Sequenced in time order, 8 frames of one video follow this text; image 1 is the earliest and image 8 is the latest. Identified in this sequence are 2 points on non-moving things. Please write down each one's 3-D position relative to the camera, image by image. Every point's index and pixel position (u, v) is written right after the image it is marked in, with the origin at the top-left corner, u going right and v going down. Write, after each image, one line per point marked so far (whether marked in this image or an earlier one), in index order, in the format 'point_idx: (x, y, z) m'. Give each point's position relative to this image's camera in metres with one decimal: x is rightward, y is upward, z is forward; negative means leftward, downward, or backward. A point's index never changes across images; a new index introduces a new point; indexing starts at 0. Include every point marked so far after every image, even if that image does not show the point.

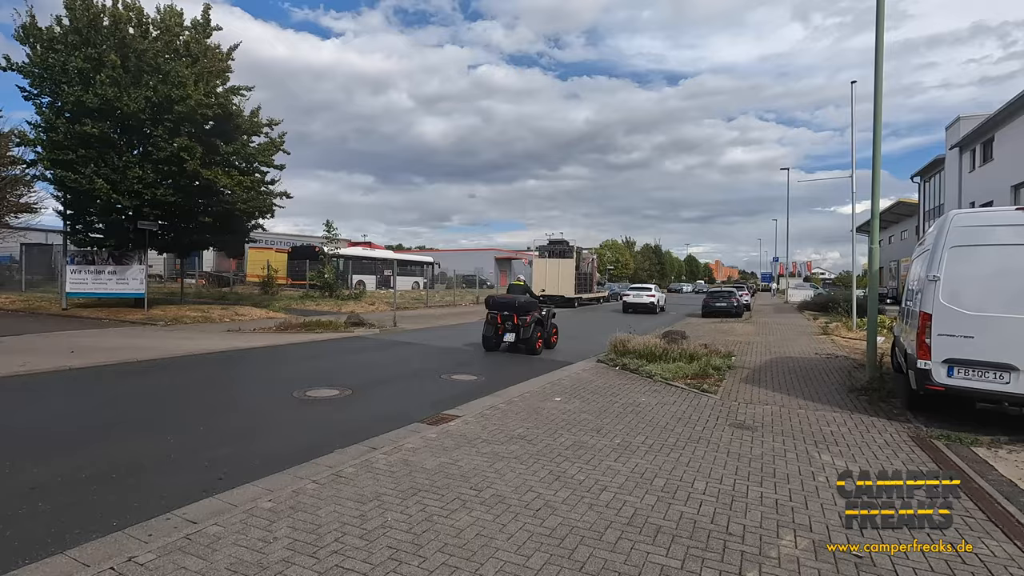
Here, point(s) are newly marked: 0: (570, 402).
0: (+0.8, -1.6, +7.6) m
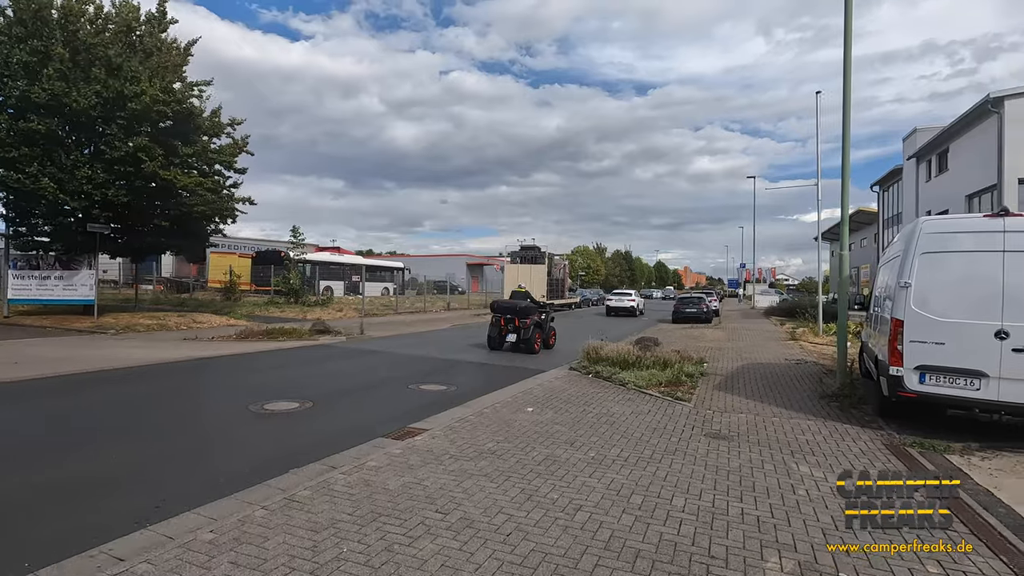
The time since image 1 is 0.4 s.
0: (+0.4, -1.7, +7.4) m
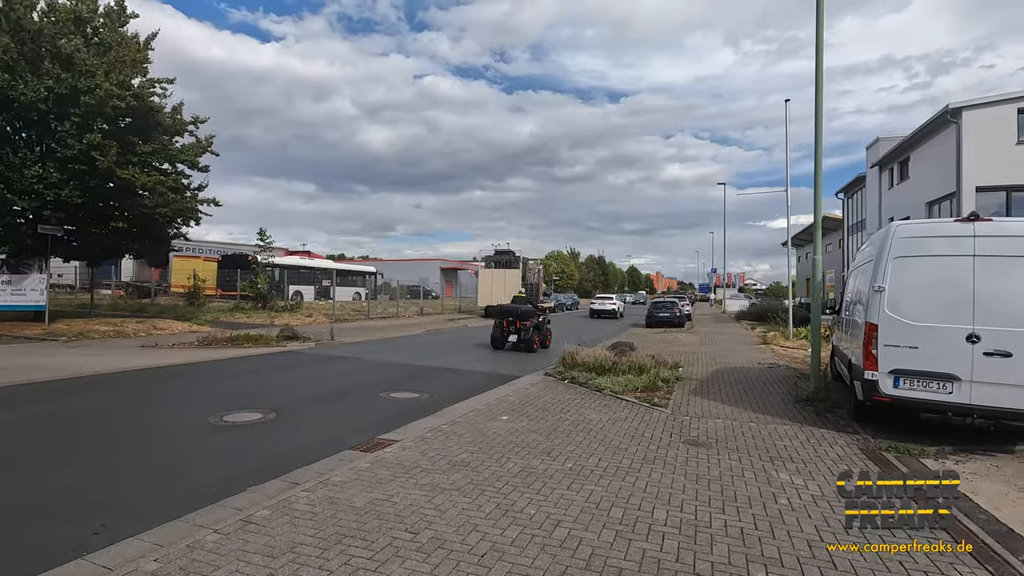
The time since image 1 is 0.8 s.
0: (+0.1, -1.8, +7.2) m
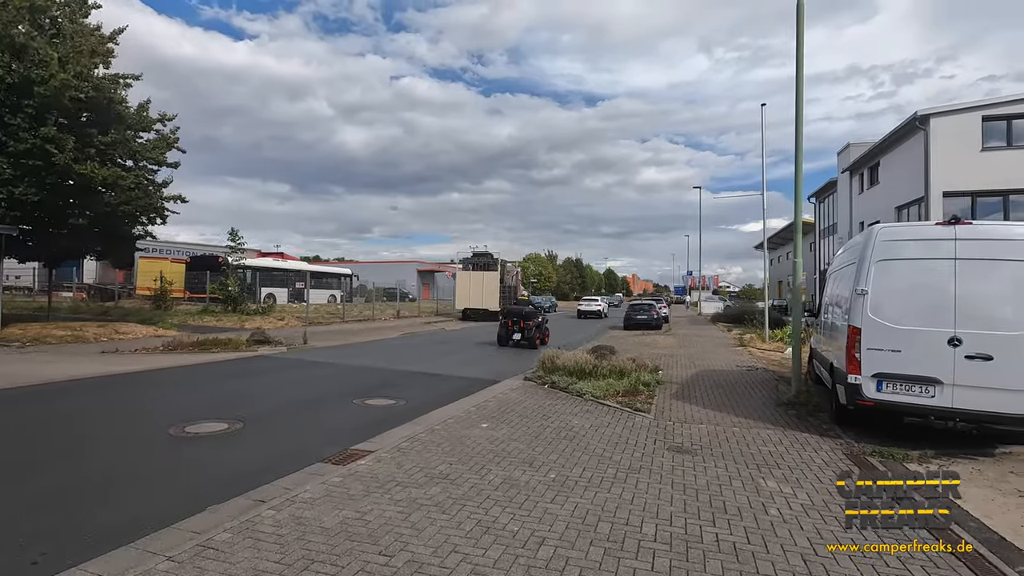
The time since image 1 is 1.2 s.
0: (-0.2, -1.8, +6.9) m
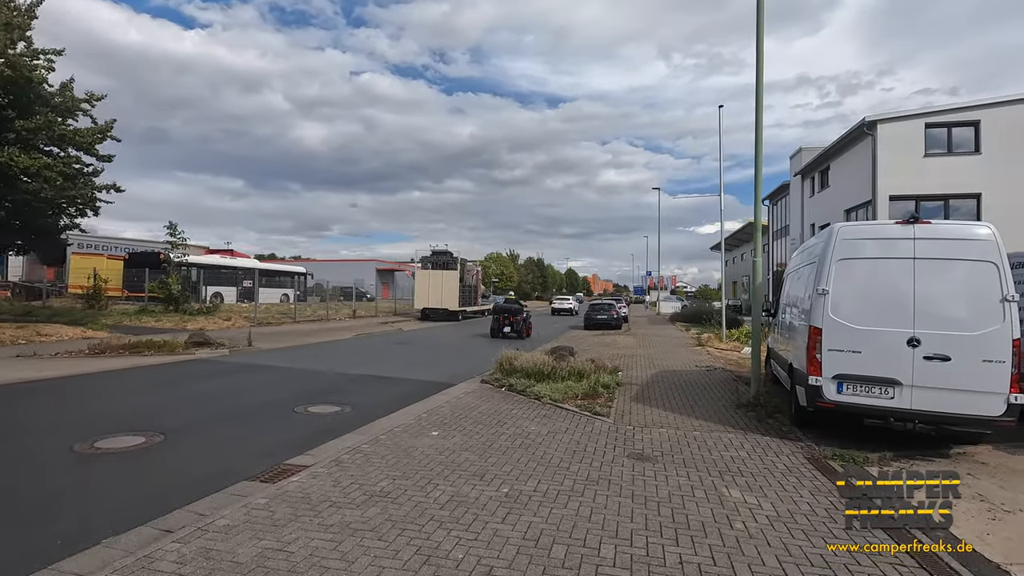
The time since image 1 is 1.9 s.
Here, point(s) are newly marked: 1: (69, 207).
0: (-0.8, -1.8, +6.5) m
1: (-14.8, +2.7, +17.9) m
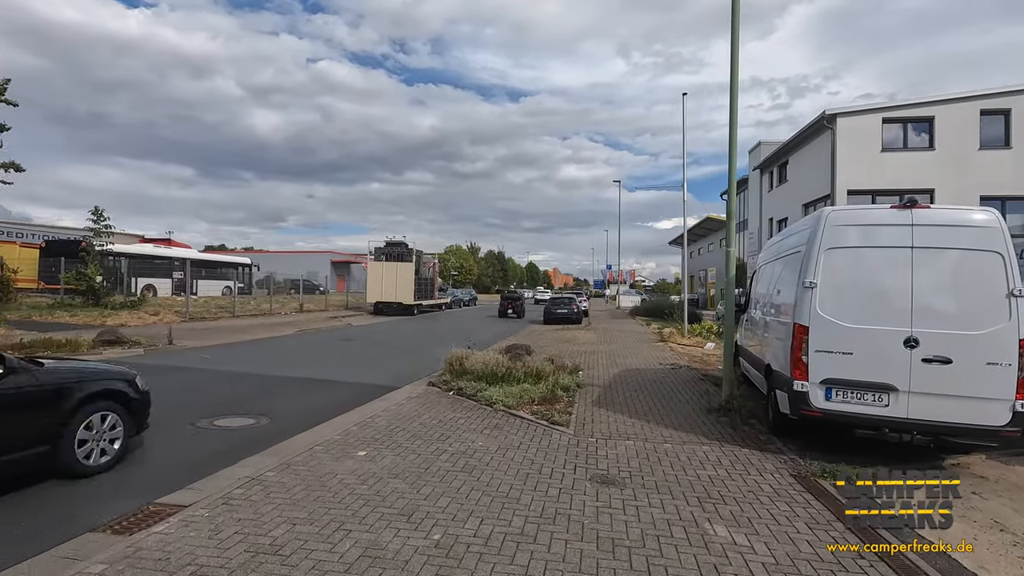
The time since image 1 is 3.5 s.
0: (-1.4, -1.7, +5.4) m
1: (-16.2, +3.0, +15.7) m
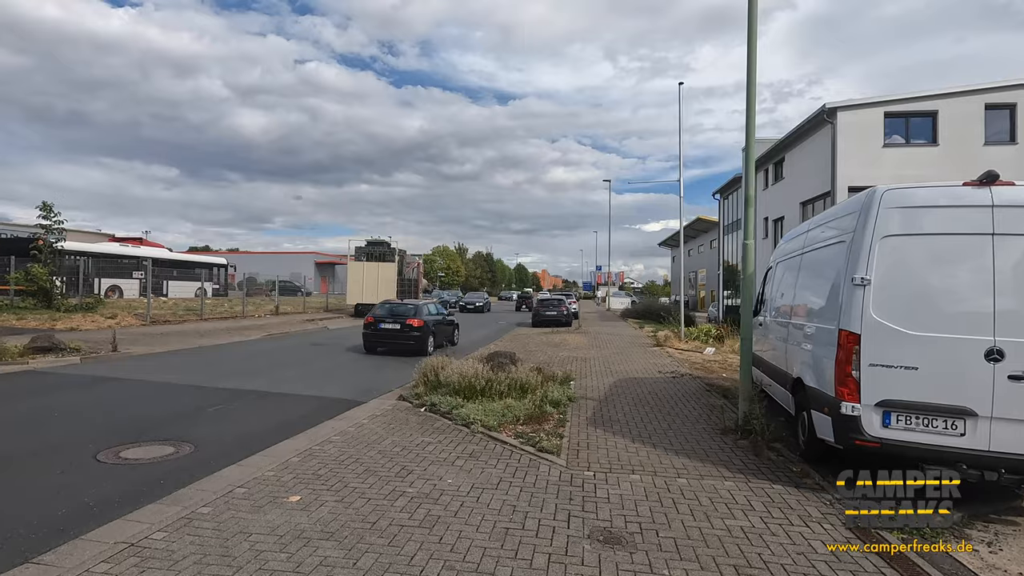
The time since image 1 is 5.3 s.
0: (-1.5, -1.7, +4.2) m
1: (-16.6, +2.9, +14.2) m
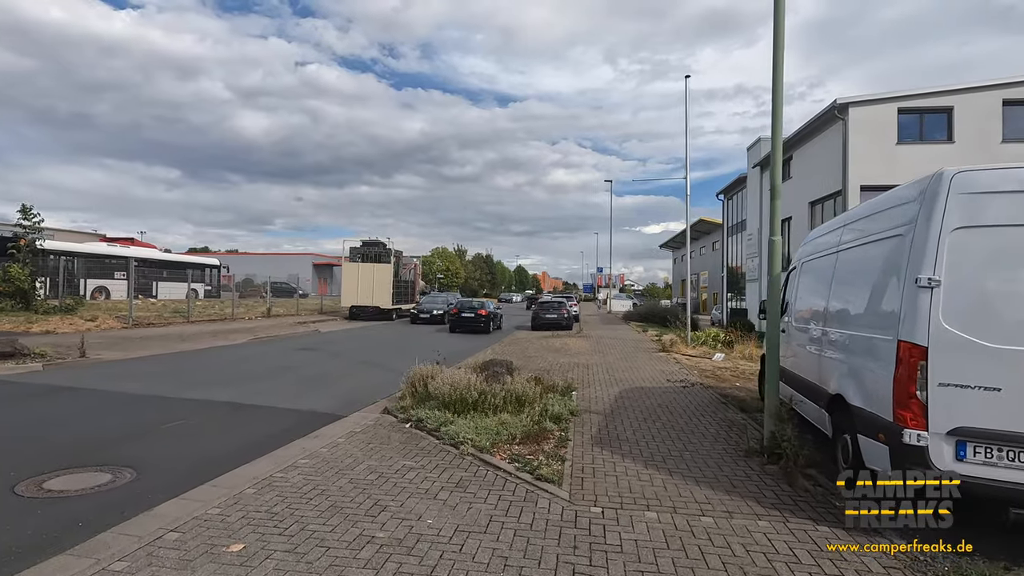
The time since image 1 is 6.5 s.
0: (-1.6, -1.7, +3.4) m
1: (-16.6, +2.9, +13.4) m
